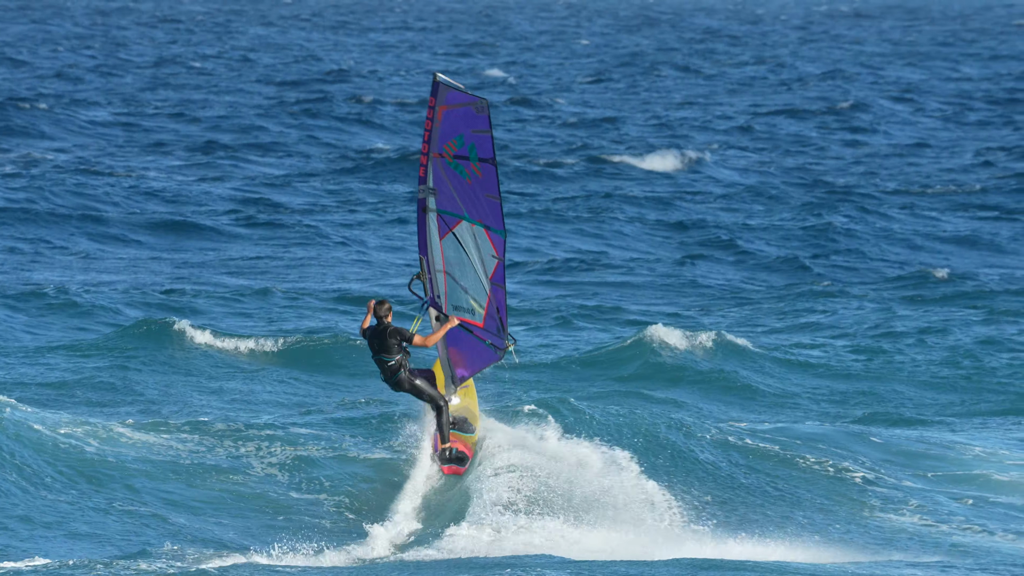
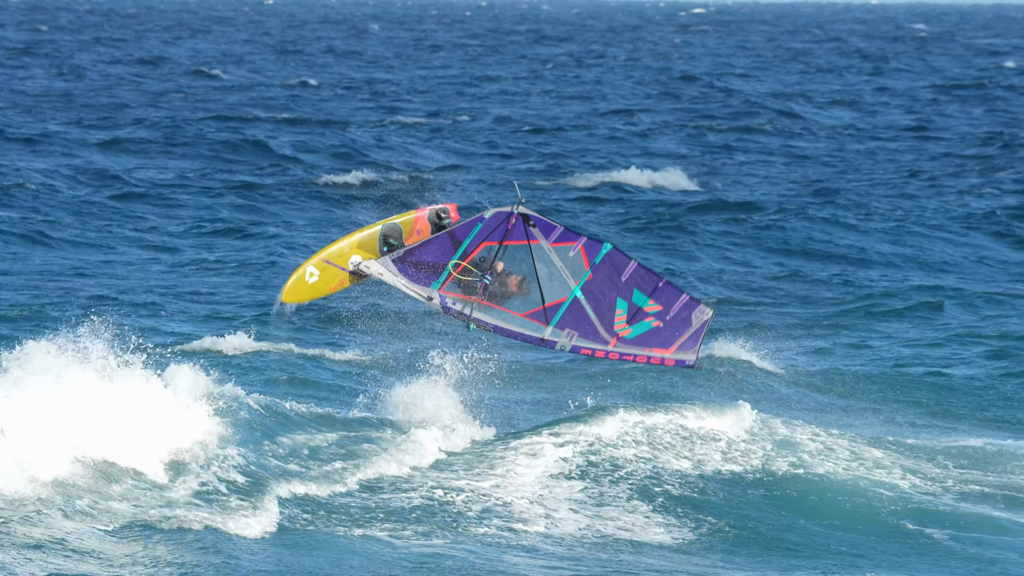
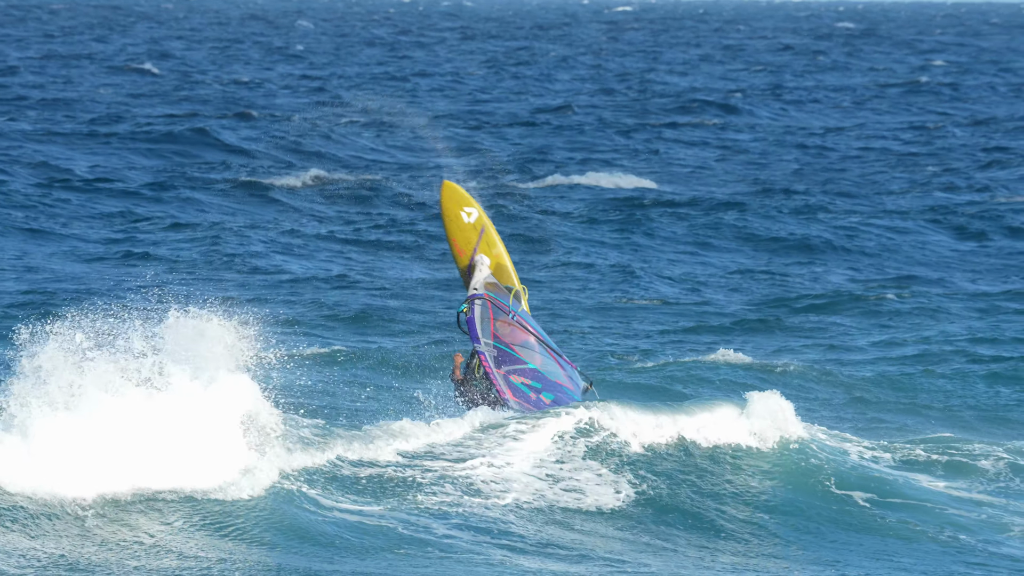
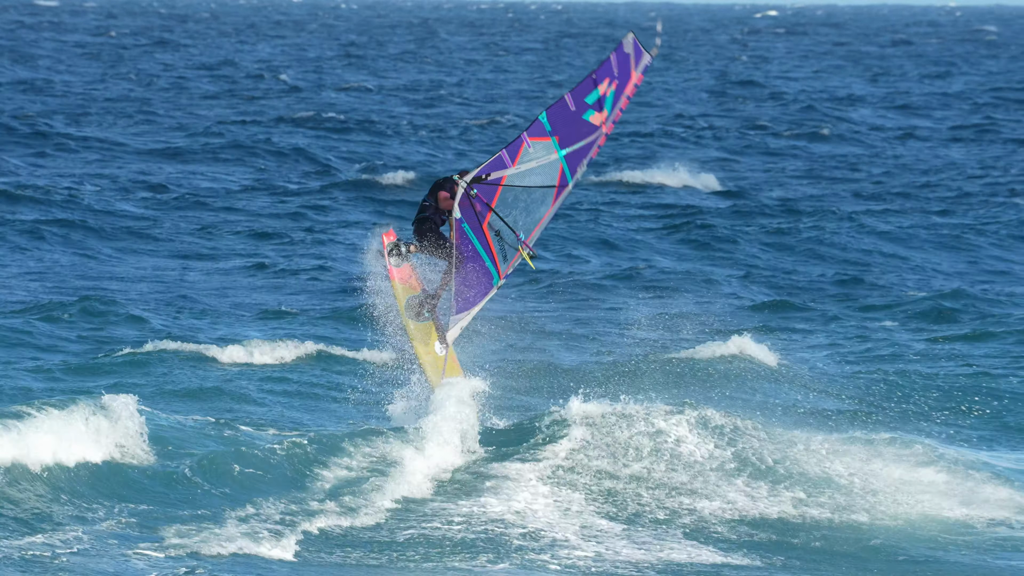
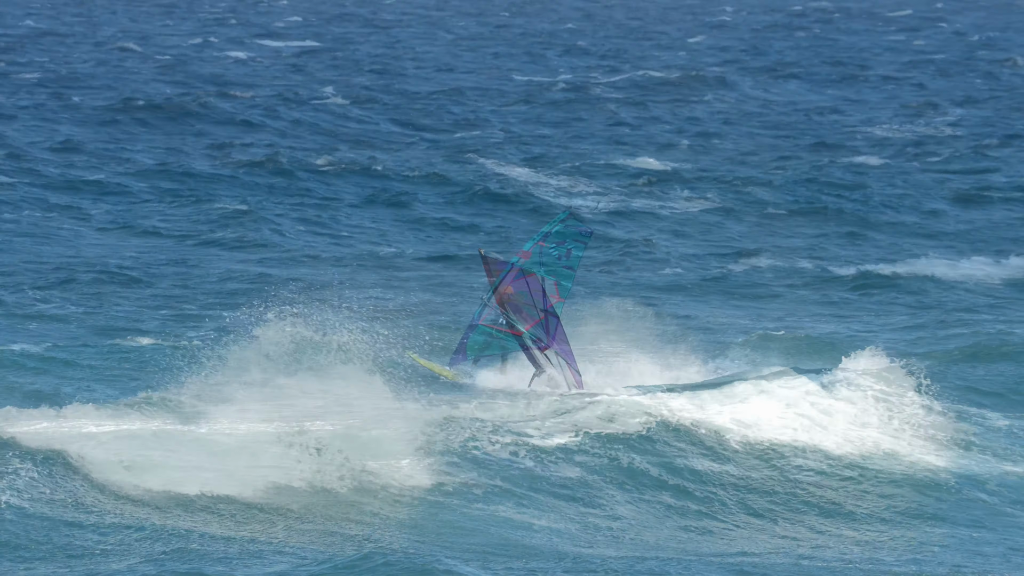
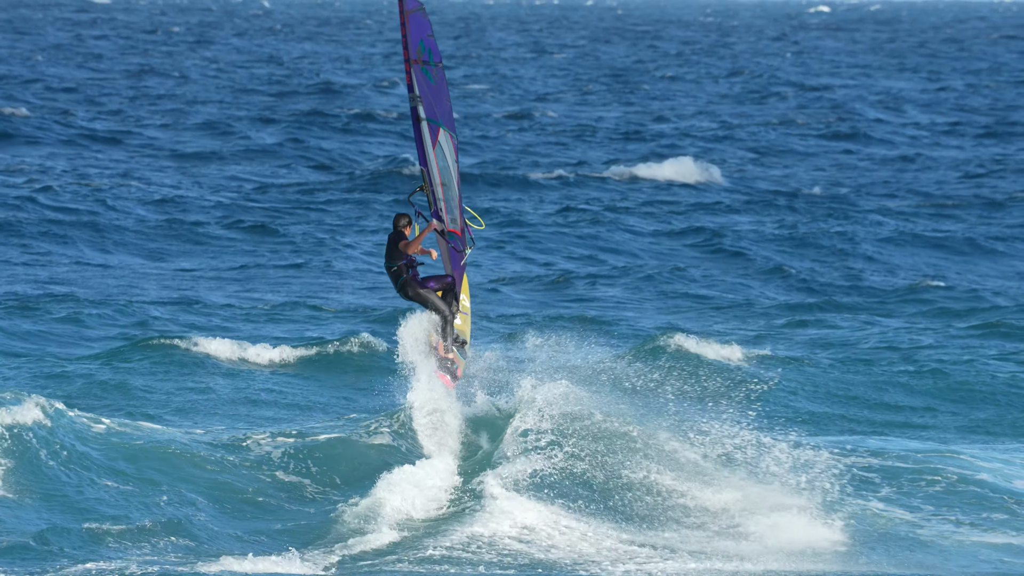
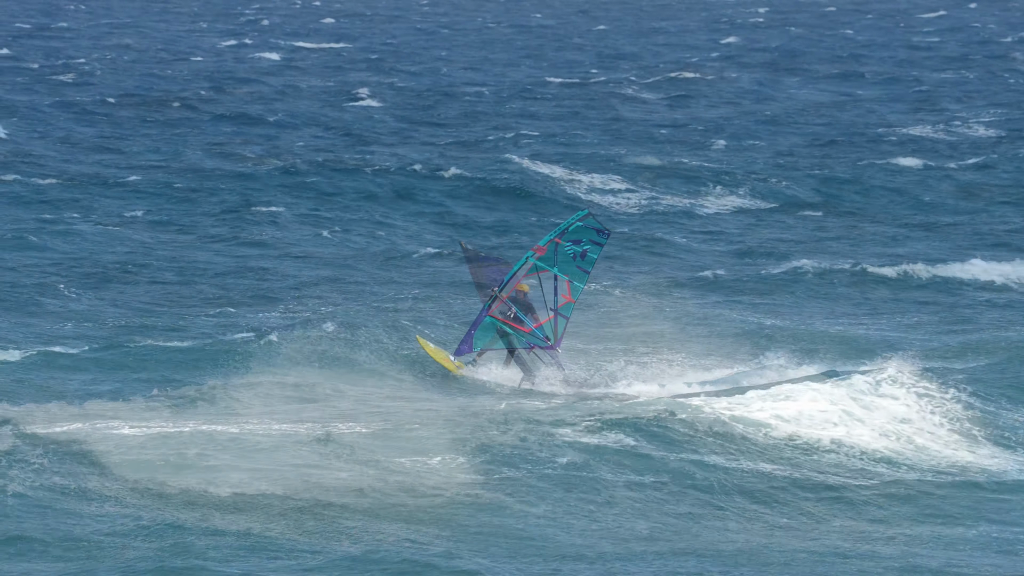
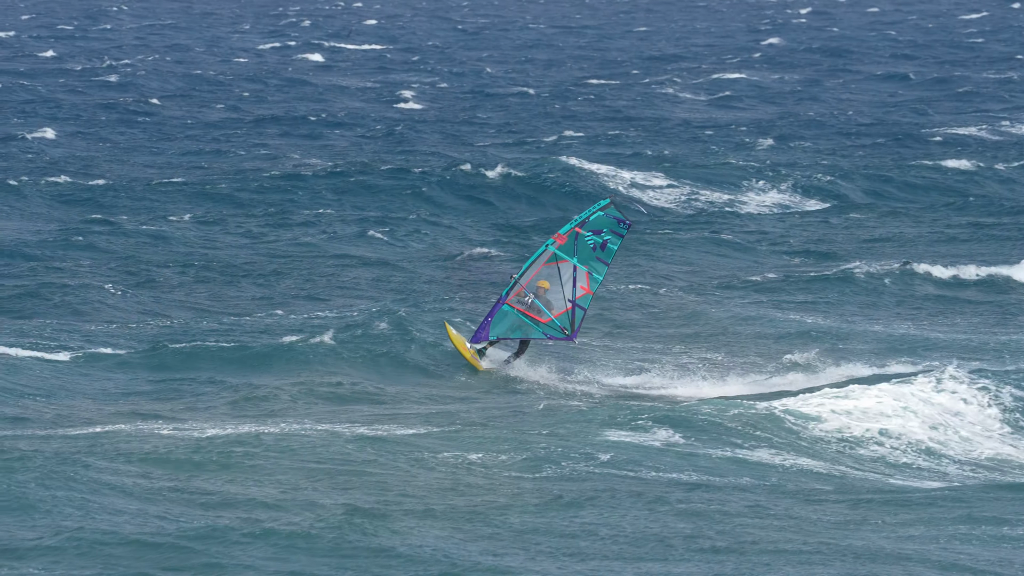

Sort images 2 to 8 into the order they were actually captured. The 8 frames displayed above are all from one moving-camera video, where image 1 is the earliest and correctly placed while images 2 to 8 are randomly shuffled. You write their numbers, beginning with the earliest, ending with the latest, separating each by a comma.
6, 4, 2, 3, 5, 7, 8
